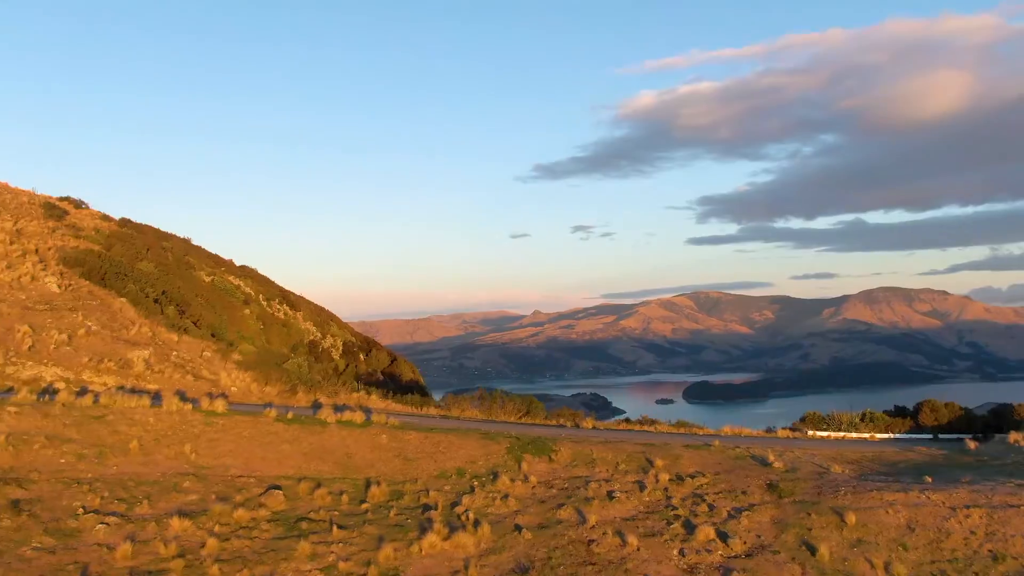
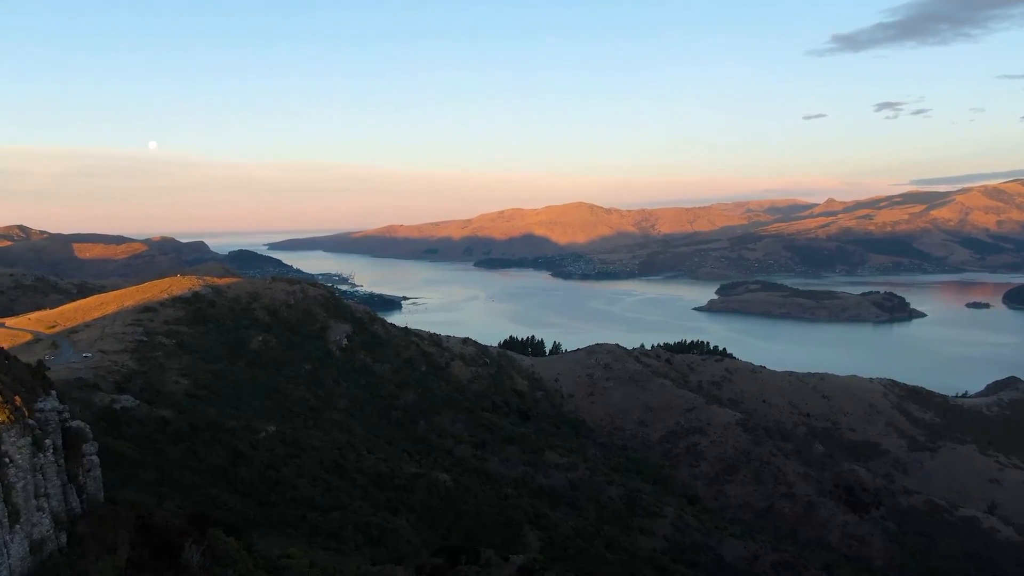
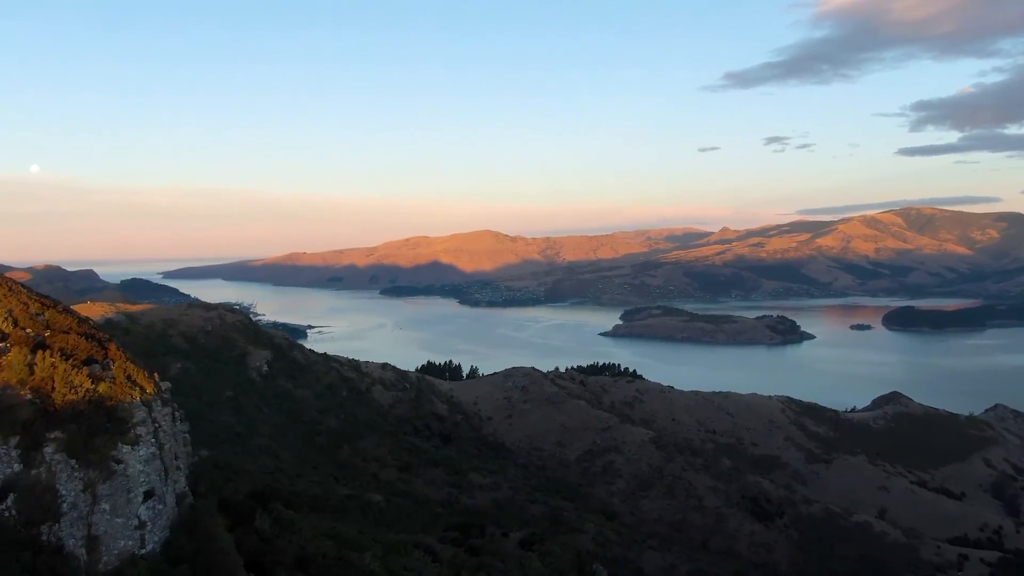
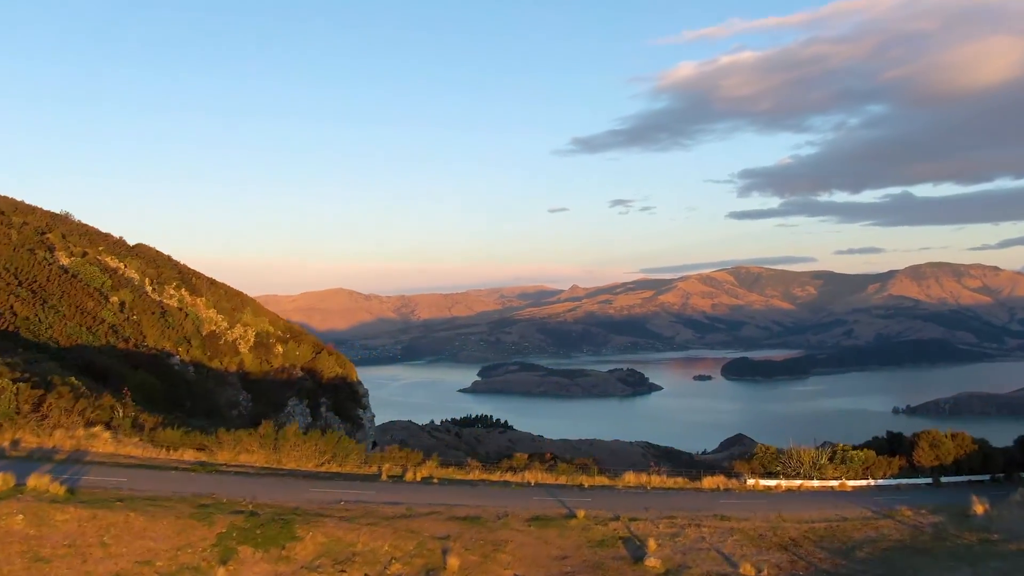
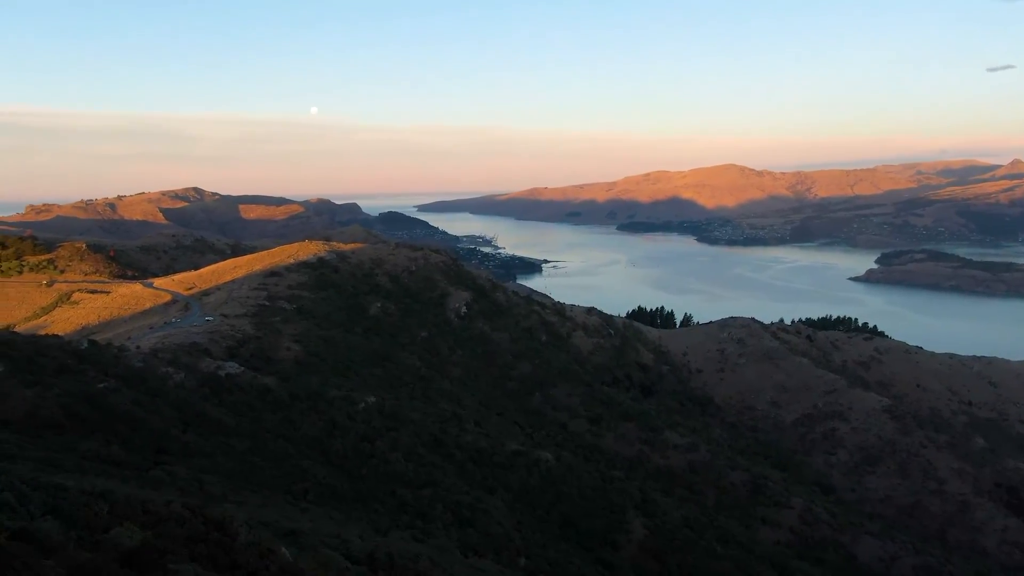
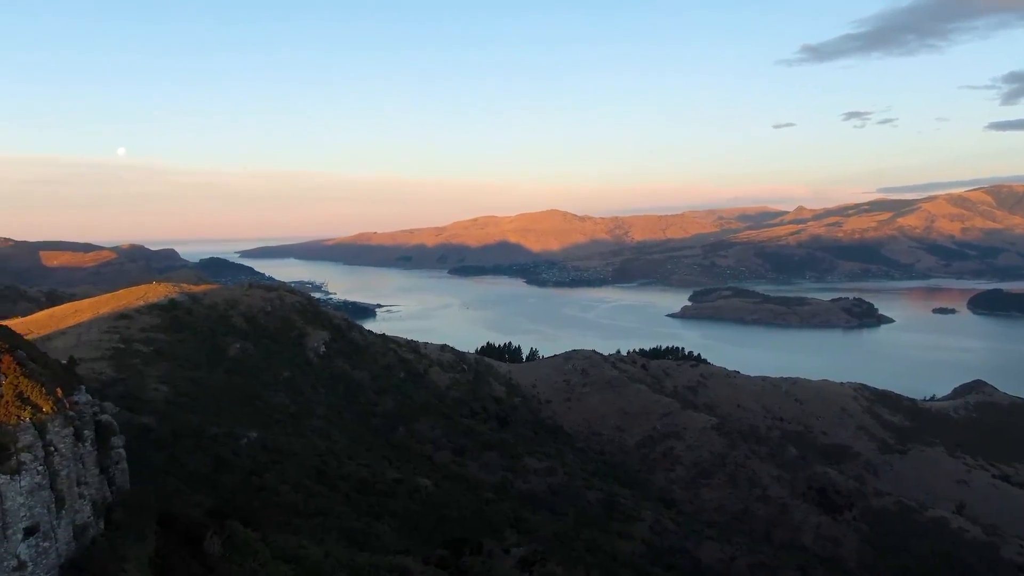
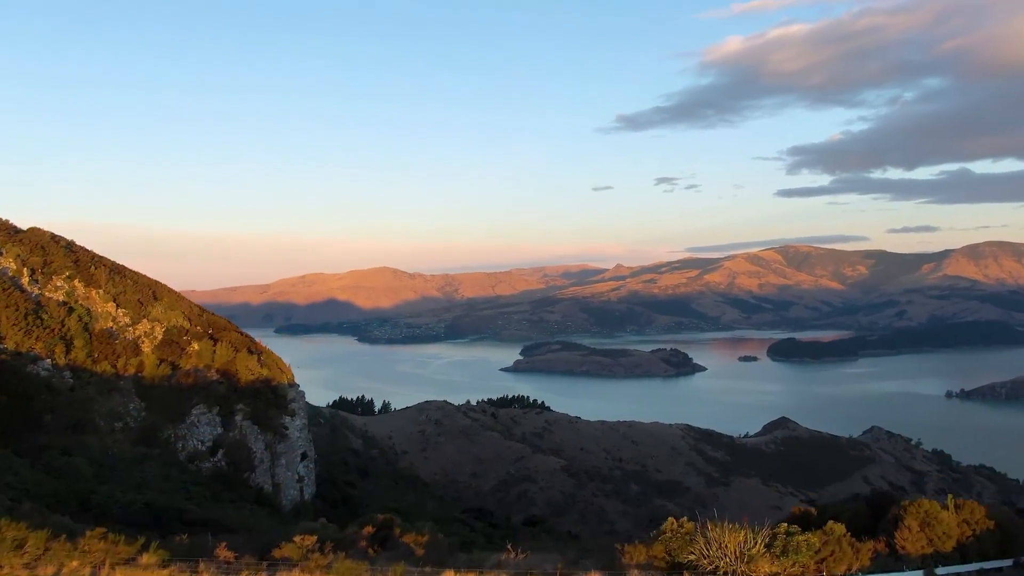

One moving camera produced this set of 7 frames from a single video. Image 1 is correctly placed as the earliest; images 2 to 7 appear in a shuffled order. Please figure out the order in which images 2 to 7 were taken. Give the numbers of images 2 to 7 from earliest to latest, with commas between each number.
4, 7, 3, 6, 2, 5
